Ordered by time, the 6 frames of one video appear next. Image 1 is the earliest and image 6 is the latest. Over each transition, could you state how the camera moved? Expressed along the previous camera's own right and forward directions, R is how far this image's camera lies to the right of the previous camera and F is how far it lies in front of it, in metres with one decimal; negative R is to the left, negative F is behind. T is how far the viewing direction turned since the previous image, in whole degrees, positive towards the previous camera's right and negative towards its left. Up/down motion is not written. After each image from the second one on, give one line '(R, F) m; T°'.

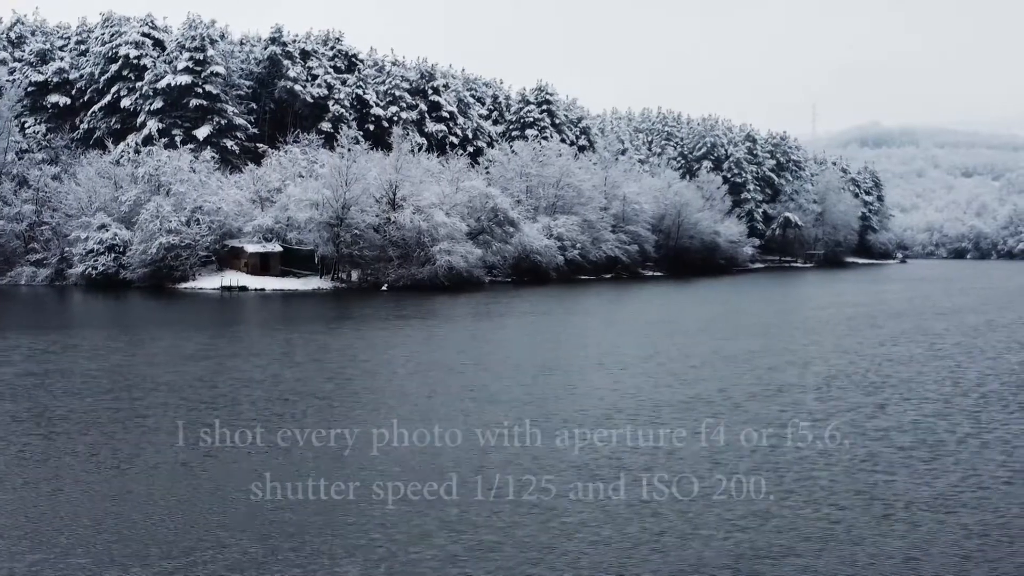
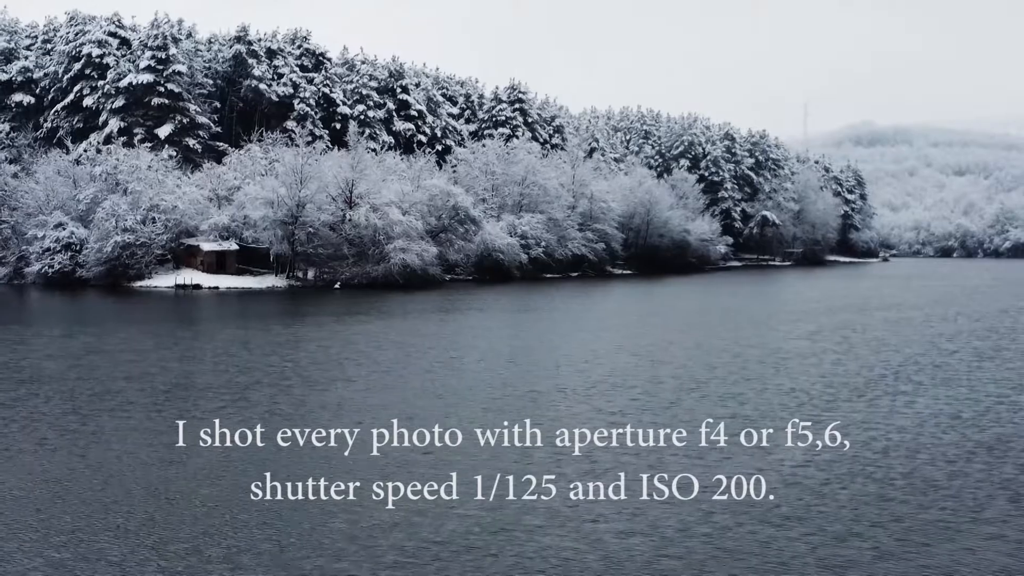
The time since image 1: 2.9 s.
(+2.6, -0.3) m; +1°
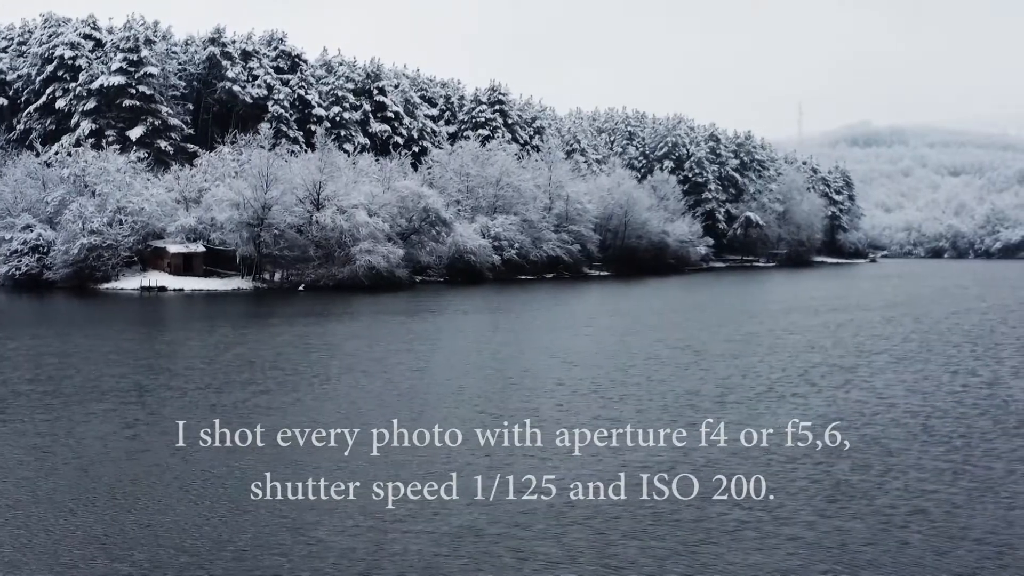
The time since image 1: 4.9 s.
(+2.0, -0.3) m; 0°
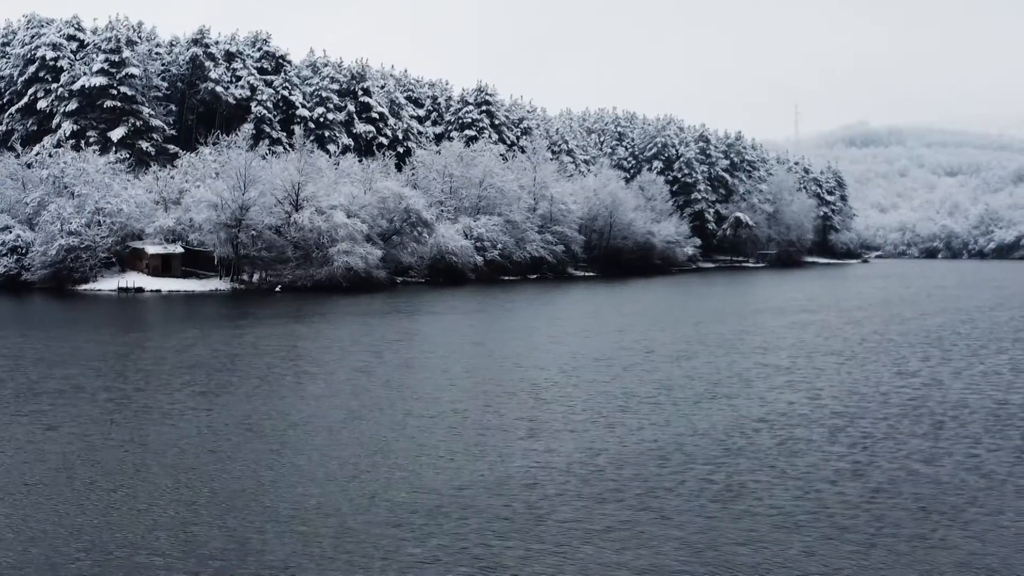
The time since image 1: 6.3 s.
(+1.3, -0.1) m; 0°
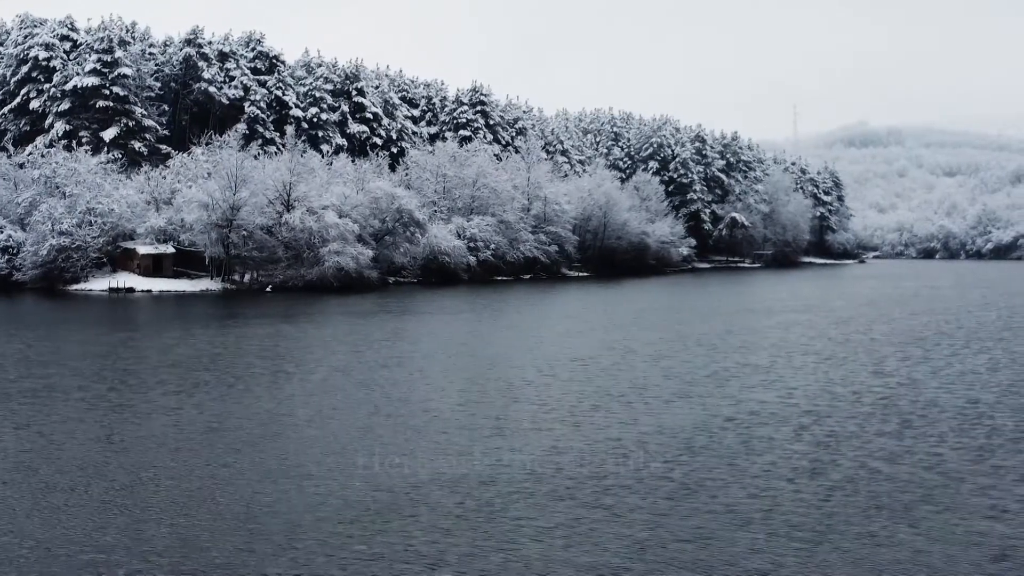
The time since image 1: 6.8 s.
(+0.5, 0.0) m; 0°
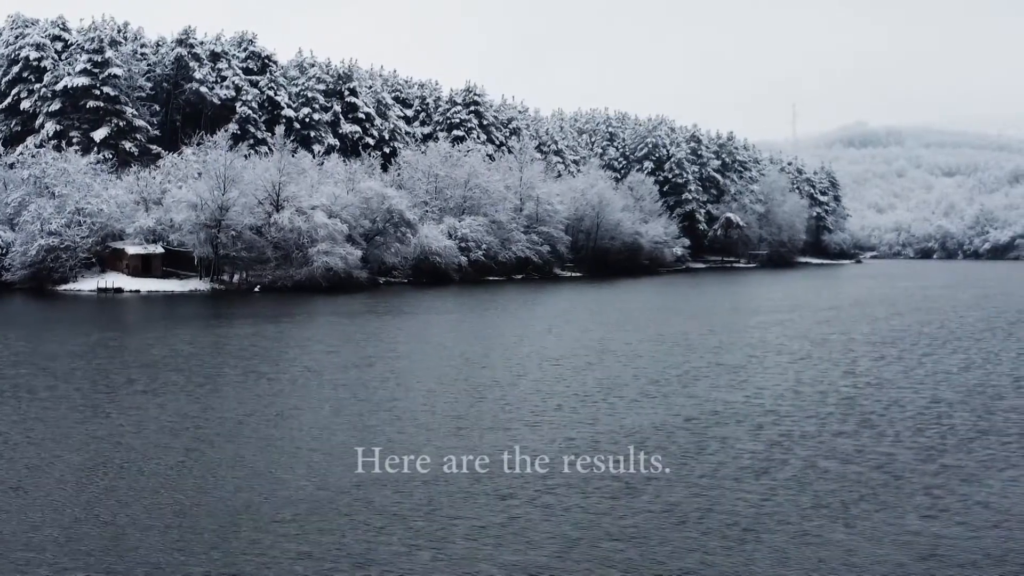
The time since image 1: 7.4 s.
(+0.7, 0.0) m; 0°
